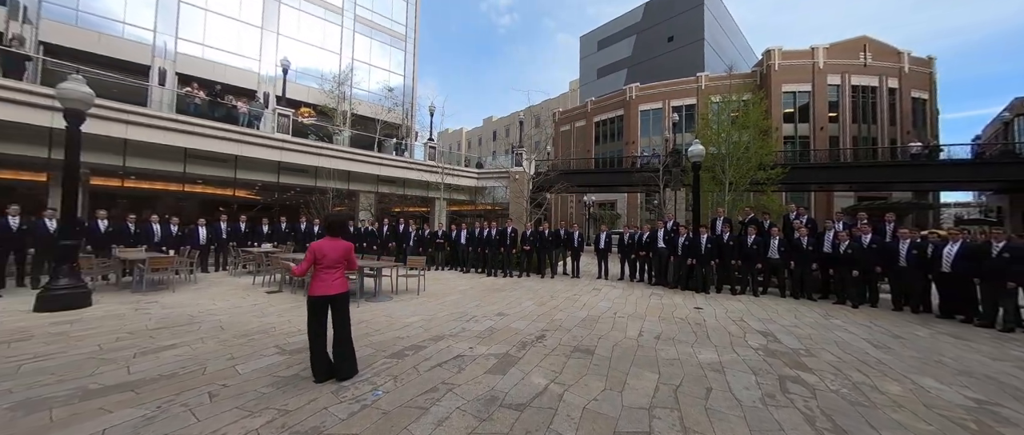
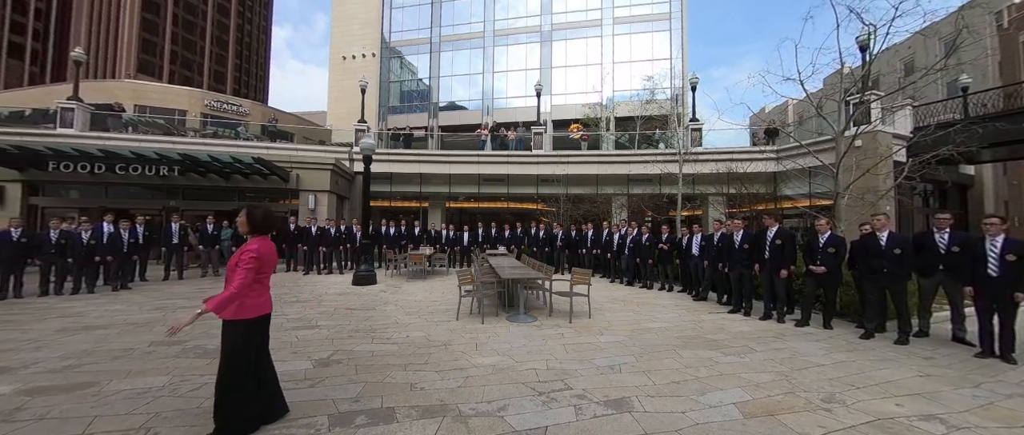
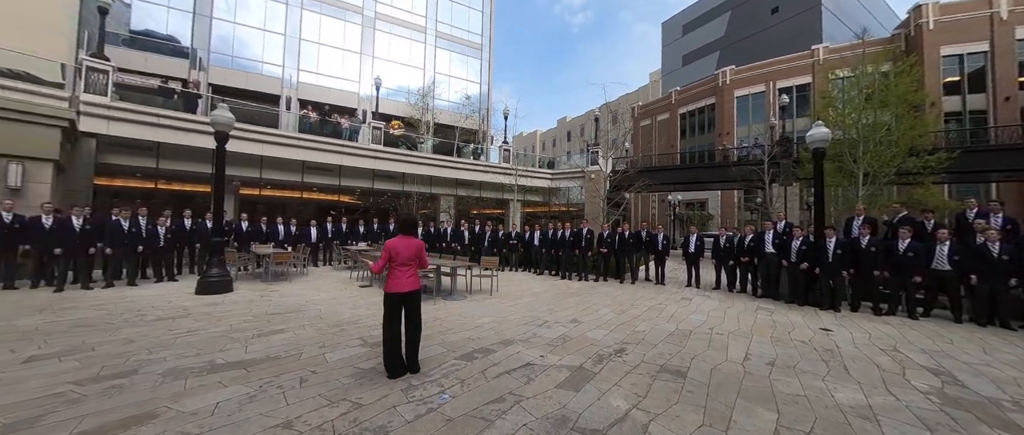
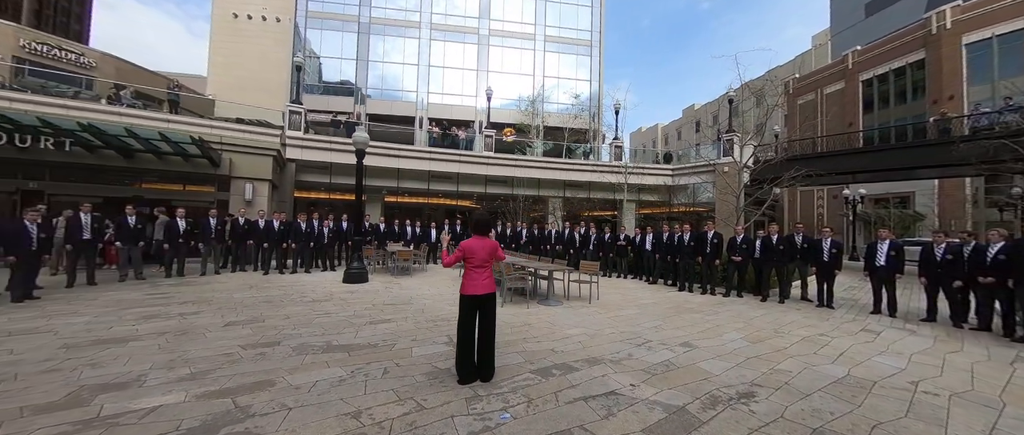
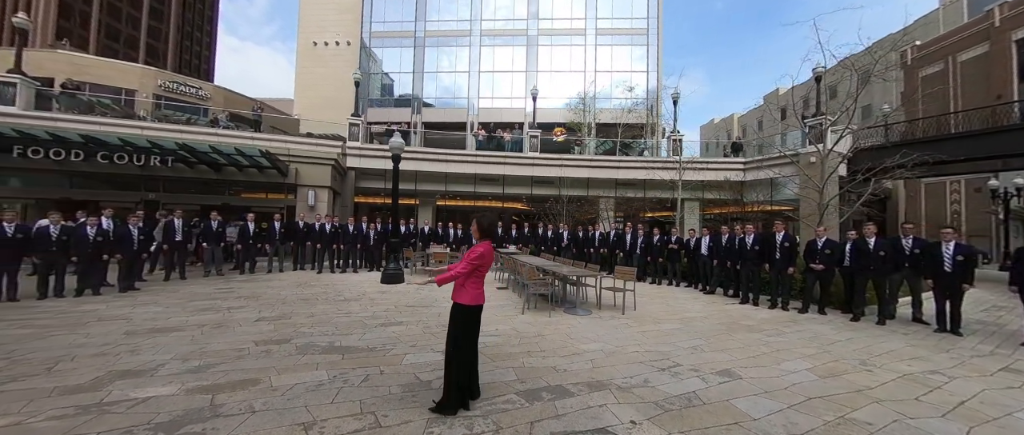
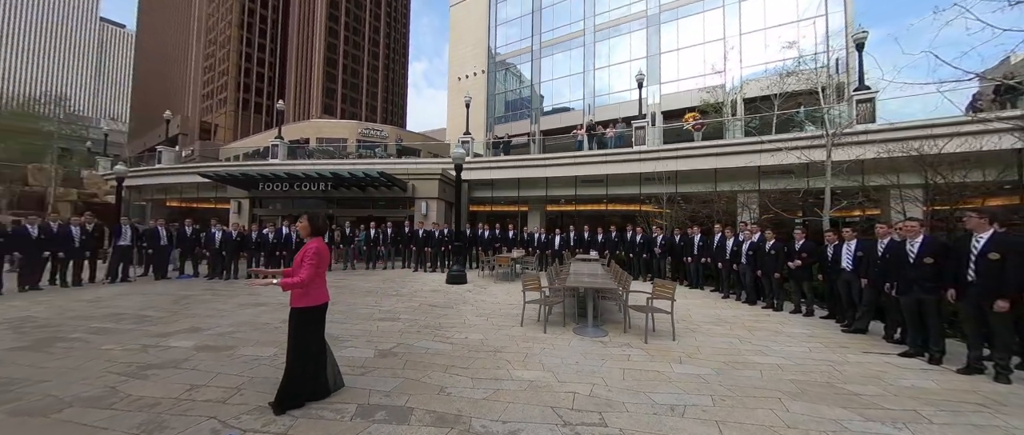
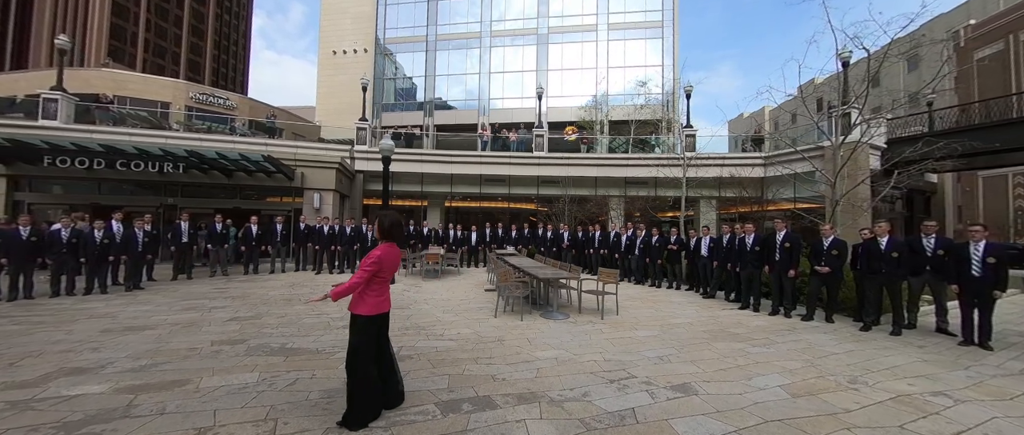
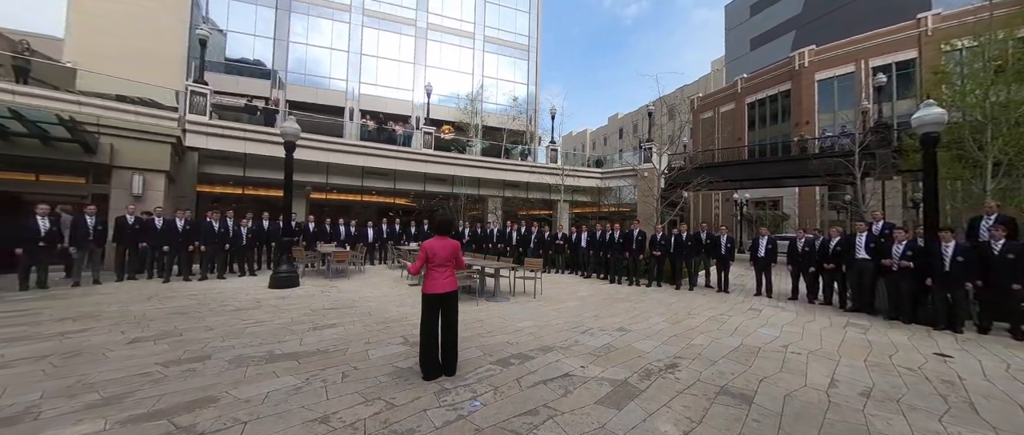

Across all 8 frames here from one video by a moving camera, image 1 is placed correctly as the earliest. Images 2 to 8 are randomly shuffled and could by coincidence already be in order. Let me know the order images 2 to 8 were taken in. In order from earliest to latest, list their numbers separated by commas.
3, 8, 4, 5, 7, 2, 6
